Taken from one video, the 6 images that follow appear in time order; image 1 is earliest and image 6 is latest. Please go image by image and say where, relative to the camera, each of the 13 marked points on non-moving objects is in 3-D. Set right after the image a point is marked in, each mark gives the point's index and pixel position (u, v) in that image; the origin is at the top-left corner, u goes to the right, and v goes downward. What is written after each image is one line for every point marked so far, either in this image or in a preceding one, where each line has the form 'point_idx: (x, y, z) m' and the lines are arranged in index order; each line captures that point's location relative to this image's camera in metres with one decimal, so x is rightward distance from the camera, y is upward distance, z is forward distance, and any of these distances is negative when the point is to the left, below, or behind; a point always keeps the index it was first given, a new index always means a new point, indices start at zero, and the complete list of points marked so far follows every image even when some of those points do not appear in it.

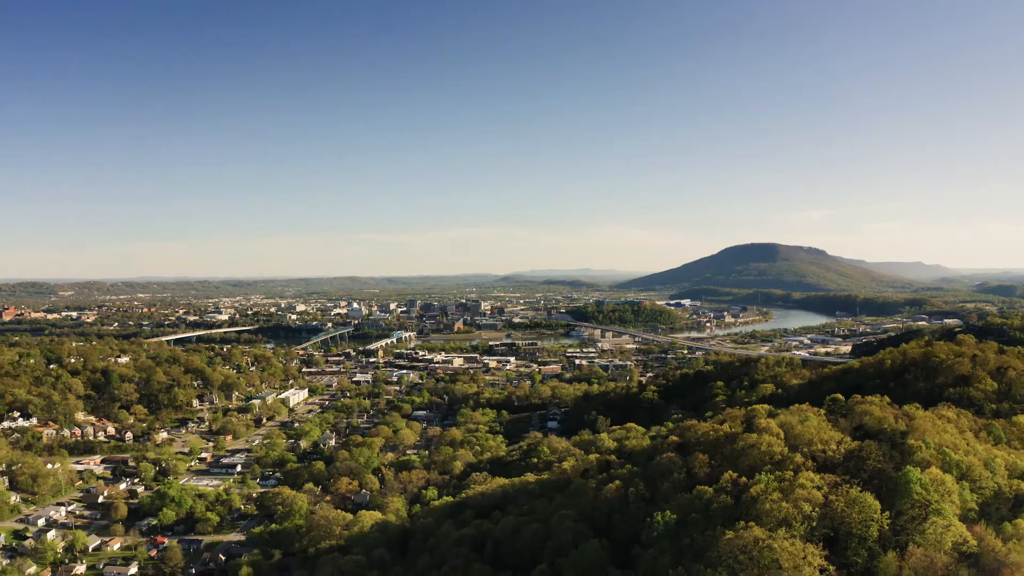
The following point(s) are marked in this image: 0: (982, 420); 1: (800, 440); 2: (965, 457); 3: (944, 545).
0: (+11.7, -3.3, +14.6) m
1: (+5.2, -2.8, +10.6) m
2: (+8.0, -3.3, +10.6) m
3: (+5.8, -3.2, +7.8) m
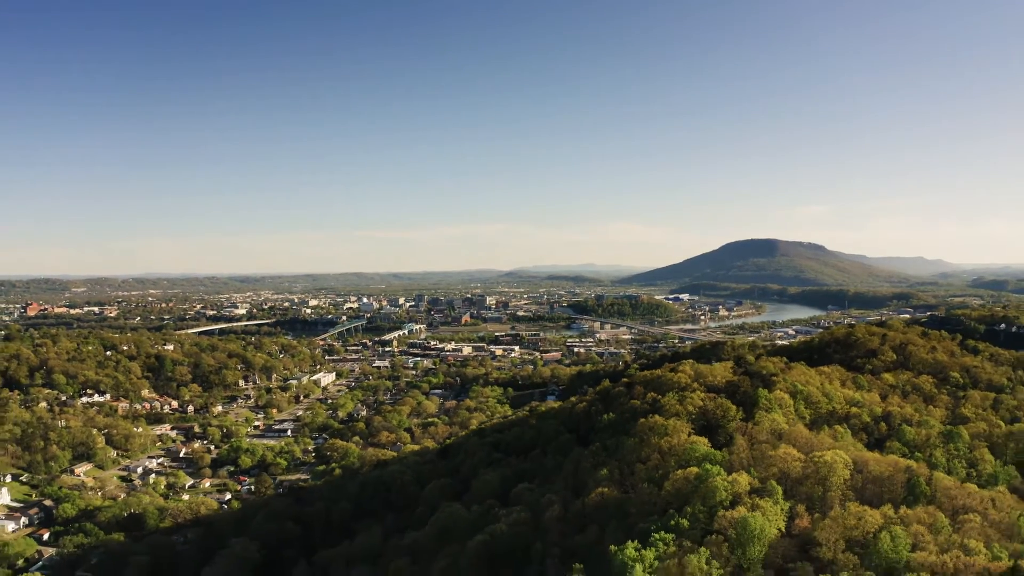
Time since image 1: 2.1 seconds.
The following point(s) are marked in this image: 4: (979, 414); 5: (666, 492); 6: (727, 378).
0: (+11.8, -3.0, +20.3) m
1: (+5.3, -2.5, +16.4) m
2: (+8.2, -3.0, +16.3) m
3: (+5.9, -3.0, +13.5) m
4: (+15.5, -4.2, +19.2) m
5: (+2.8, -3.6, +10.5) m
6: (+6.0, -2.5, +16.3) m
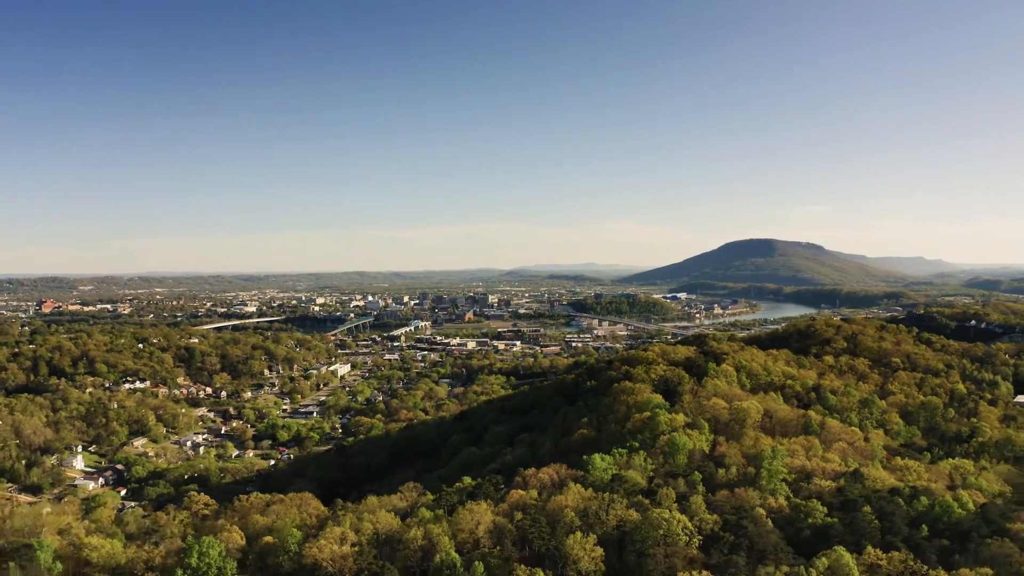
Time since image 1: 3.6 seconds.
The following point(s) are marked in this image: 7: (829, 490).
0: (+12.0, -2.9, +24.4) m
1: (+5.5, -2.4, +20.5) m
2: (+8.3, -2.9, +20.4) m
3: (+6.0, -2.8, +17.7) m
4: (+15.6, -4.1, +23.3) m
5: (+2.9, -3.5, +14.6) m
6: (+6.1, -2.4, +20.4) m
7: (+6.2, -3.9, +11.3) m
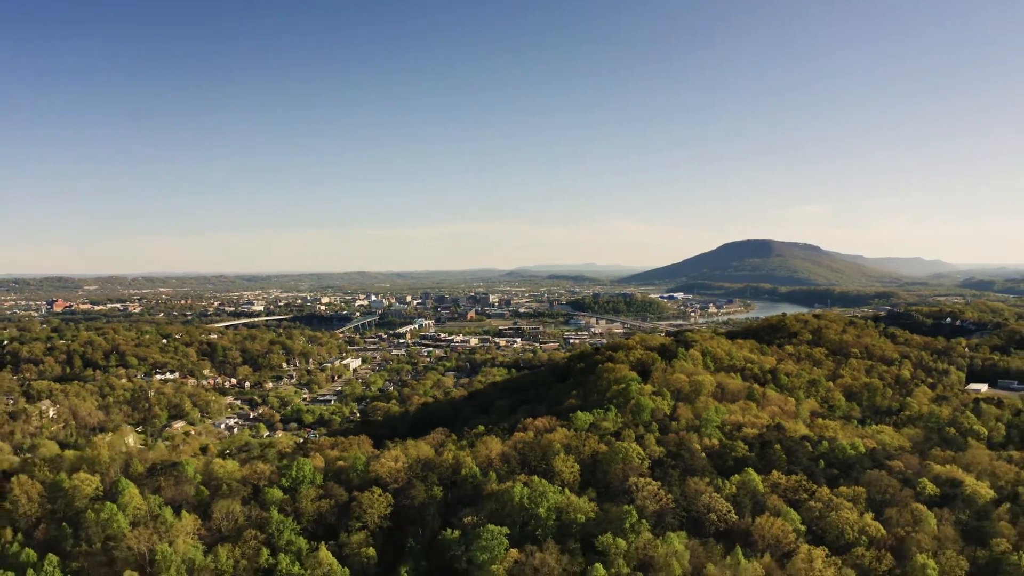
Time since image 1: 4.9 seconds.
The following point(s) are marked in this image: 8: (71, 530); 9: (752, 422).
0: (+12.1, -2.8, +28.1) m
1: (+5.5, -2.3, +24.2) m
2: (+8.4, -2.8, +24.1) m
3: (+6.1, -2.7, +21.4) m
4: (+15.7, -4.0, +27.0) m
5: (+3.0, -3.4, +18.3) m
6: (+6.2, -2.3, +24.1) m
7: (+6.3, -3.8, +15.1) m
8: (-8.4, -4.6, +11.1) m
9: (+6.6, -3.7, +16.0) m
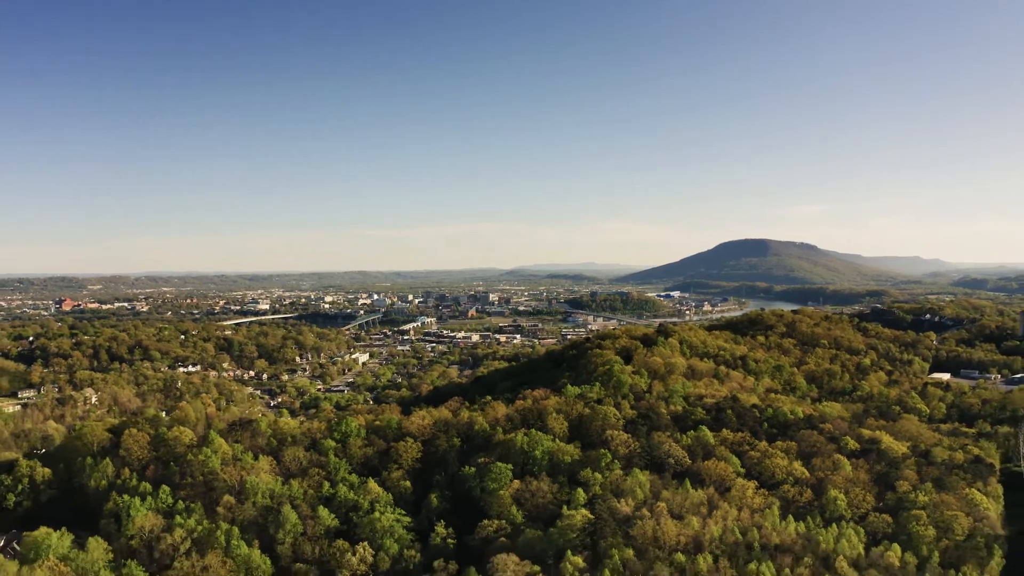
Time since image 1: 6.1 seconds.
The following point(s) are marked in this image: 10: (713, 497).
0: (+12.1, -2.6, +31.4) m
1: (+5.6, -2.1, +27.5) m
2: (+8.4, -2.6, +27.4) m
3: (+6.2, -2.6, +24.7) m
4: (+15.8, -3.8, +30.3) m
5: (+3.1, -3.2, +21.6) m
6: (+6.3, -2.1, +27.4) m
7: (+6.3, -3.7, +18.4) m
8: (-8.3, -4.4, +14.4) m
9: (+6.6, -3.5, +19.3) m
10: (+4.8, -5.0, +13.8) m
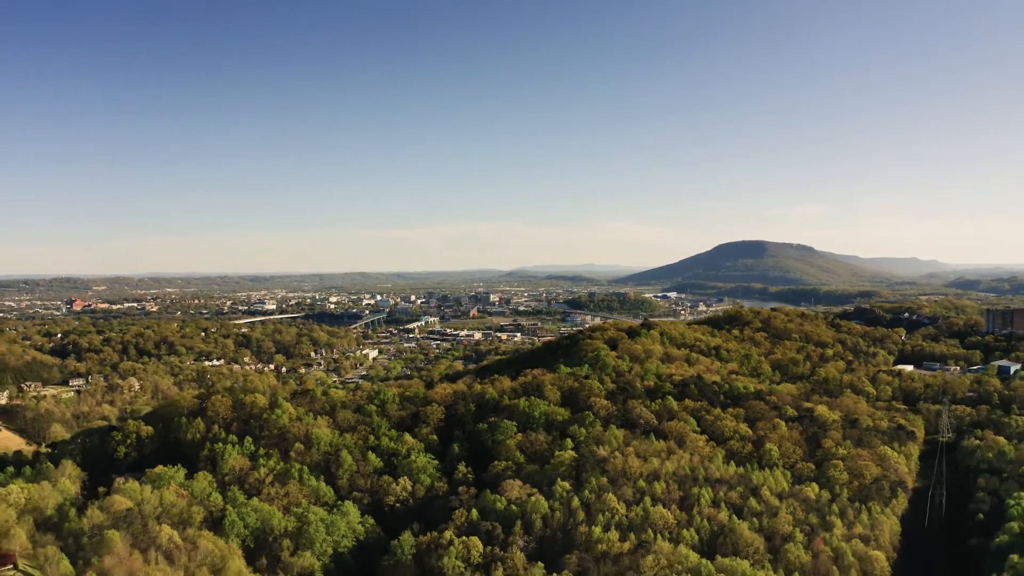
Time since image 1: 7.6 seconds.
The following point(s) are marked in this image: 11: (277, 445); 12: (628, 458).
0: (+12.2, -2.6, +35.5) m
1: (+5.7, -2.0, +31.6) m
2: (+8.5, -2.5, +31.5) m
3: (+6.3, -2.5, +28.7) m
4: (+15.9, -3.7, +34.4) m
5: (+3.2, -3.1, +25.7) m
6: (+6.4, -2.0, +31.5) m
7: (+6.4, -3.6, +22.4) m
8: (-8.2, -4.3, +18.4) m
9: (+6.8, -3.4, +23.4) m
10: (+4.9, -4.8, +17.9) m
11: (-7.2, -4.8, +17.8) m
12: (+3.3, -4.9, +16.7) m
